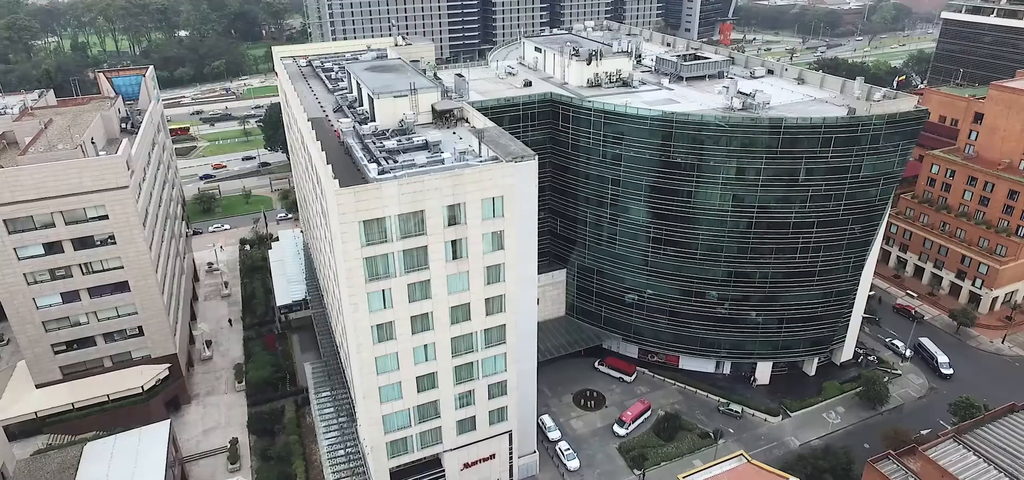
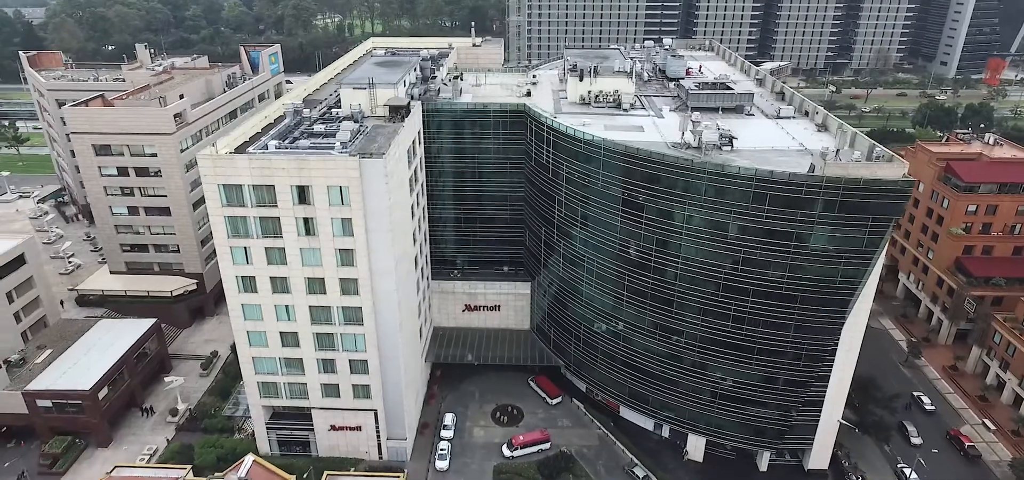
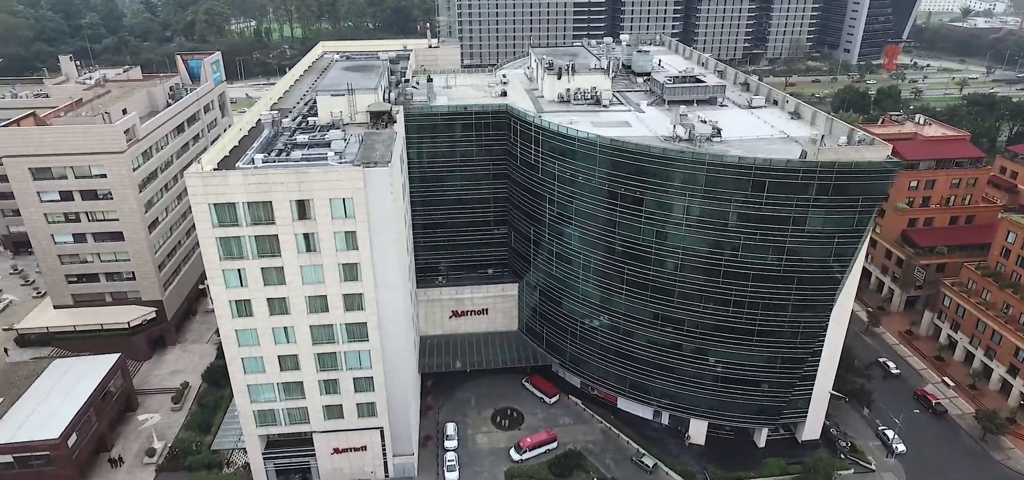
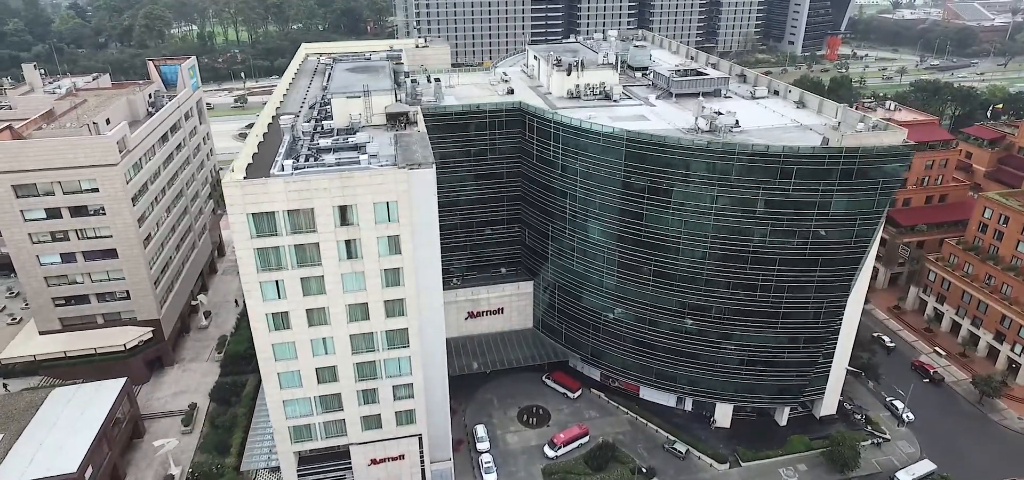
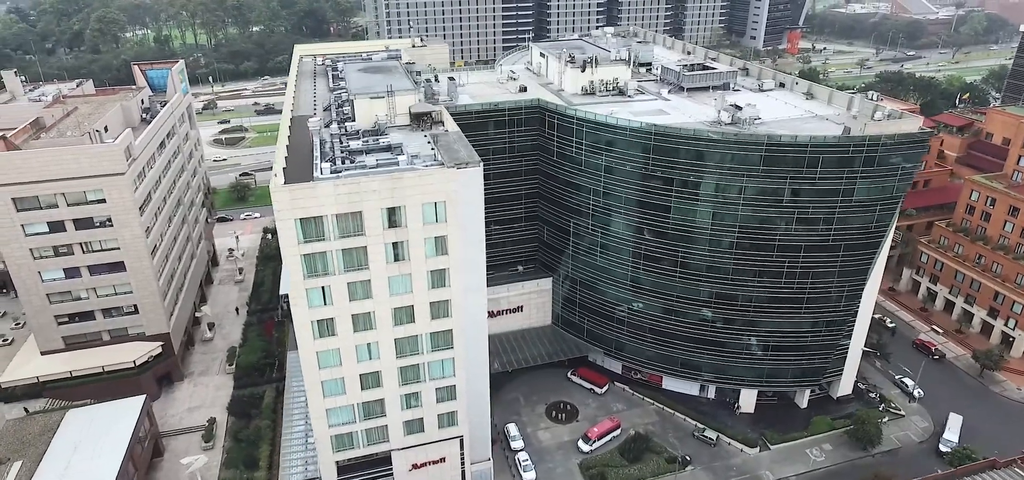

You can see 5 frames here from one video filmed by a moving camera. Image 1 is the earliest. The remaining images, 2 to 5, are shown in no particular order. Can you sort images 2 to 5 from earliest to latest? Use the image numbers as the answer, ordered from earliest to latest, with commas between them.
5, 4, 3, 2
